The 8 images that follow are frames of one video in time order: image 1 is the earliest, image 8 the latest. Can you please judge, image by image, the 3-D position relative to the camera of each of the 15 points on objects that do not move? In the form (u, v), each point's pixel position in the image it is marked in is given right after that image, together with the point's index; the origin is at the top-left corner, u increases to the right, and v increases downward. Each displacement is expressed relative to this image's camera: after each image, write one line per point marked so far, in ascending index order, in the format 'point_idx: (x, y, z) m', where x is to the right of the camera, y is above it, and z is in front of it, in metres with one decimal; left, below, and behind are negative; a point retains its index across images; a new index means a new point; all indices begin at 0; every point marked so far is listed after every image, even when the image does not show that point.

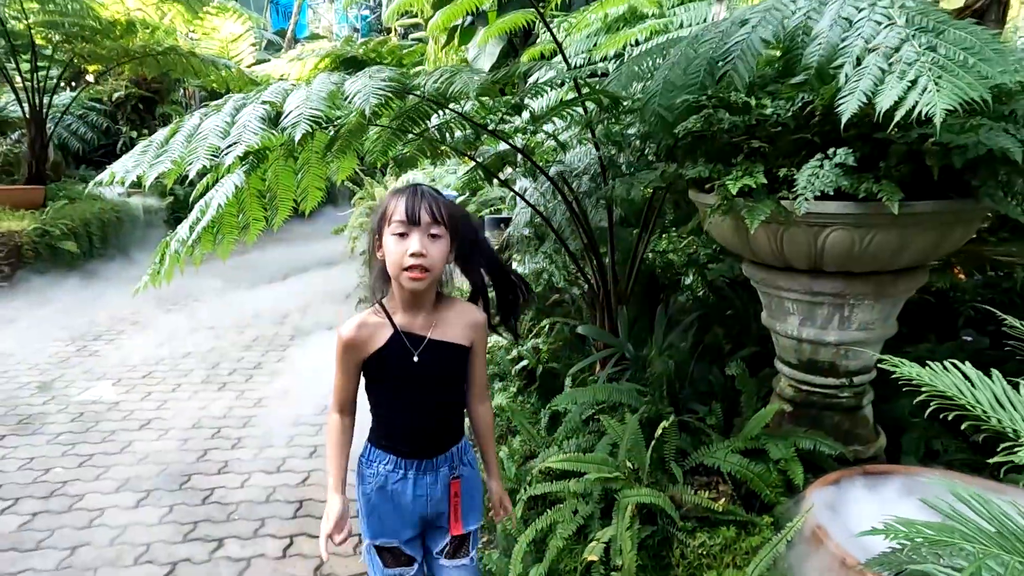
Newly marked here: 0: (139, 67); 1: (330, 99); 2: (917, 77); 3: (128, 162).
0: (-3.5, +2.1, +6.2) m
1: (-0.5, +0.5, +1.6) m
2: (+0.7, +0.4, +1.2) m
3: (-0.9, +0.3, +1.6) m
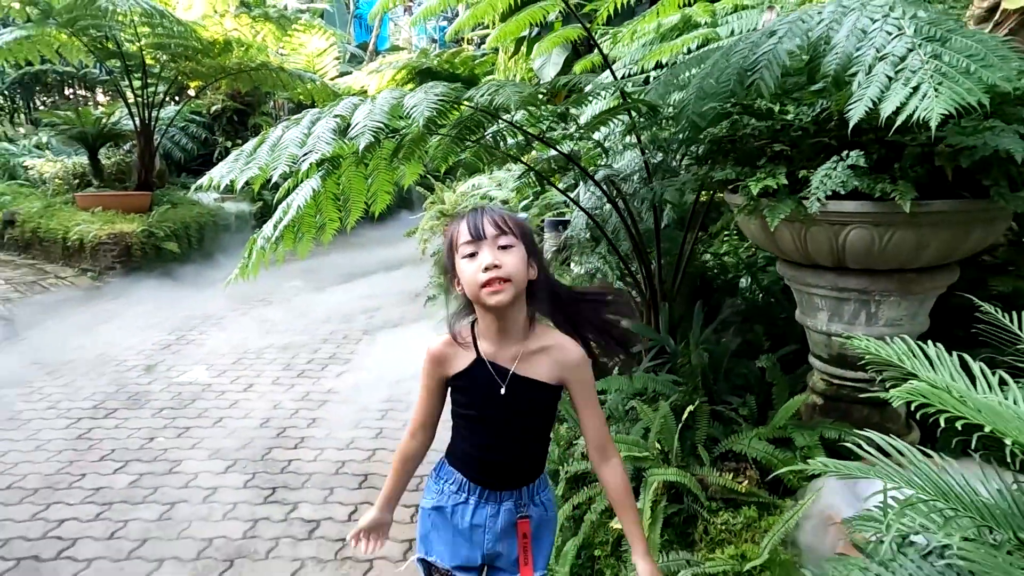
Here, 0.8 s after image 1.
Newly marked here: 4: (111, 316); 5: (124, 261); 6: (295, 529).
0: (-2.9, +2.1, +6.8) m
1: (-0.3, +0.5, +1.9) m
2: (+0.8, +0.4, +1.3) m
3: (-0.8, +0.3, +1.9) m
4: (-3.0, -0.2, +4.9) m
5: (-3.4, +0.2, +5.8) m
6: (-0.7, -0.8, +2.2) m
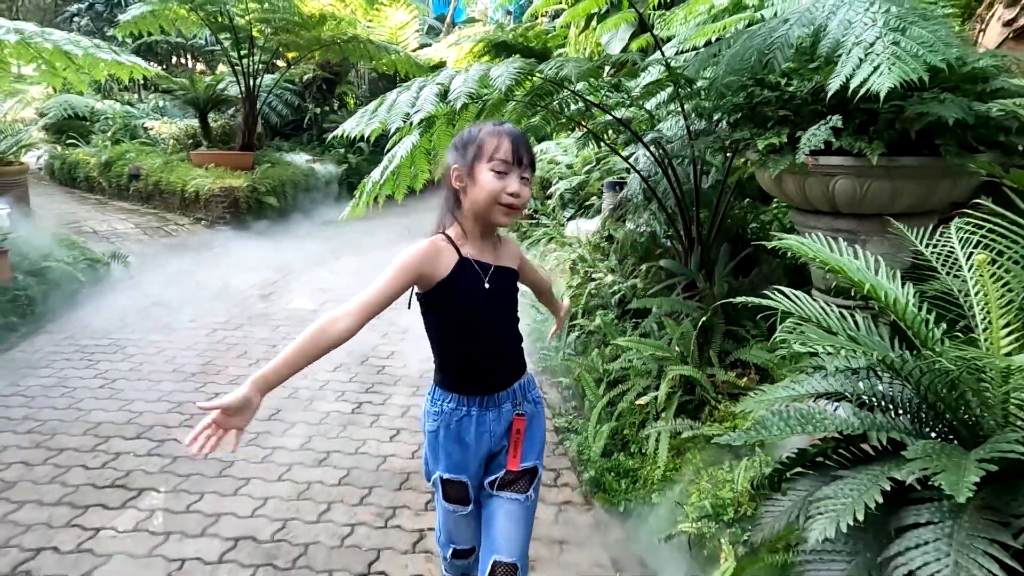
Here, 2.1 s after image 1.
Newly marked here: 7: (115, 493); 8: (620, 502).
0: (-2.1, +2.7, +7.4) m
1: (-0.1, +0.7, +2.4) m
2: (+0.9, +0.6, +1.7) m
3: (-0.6, +0.6, +2.4) m
4: (-2.5, +0.3, +5.7) m
5: (-2.8, +0.8, +6.6) m
6: (-0.5, -0.5, +2.8) m
7: (-1.3, -0.7, +2.1) m
8: (+0.3, -0.7, +2.1) m
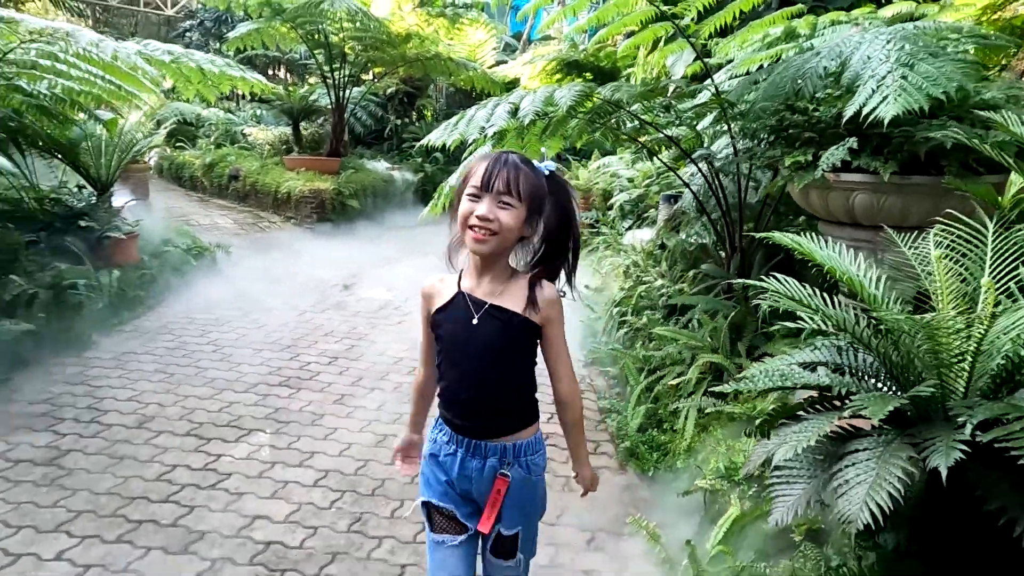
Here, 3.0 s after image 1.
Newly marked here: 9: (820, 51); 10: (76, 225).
0: (-1.2, +2.7, +8.0) m
1: (+0.1, +0.8, +2.7) m
2: (+1.1, +0.6, +1.9) m
3: (-0.3, +0.7, +2.8) m
4: (-1.9, +0.3, +6.3) m
5: (-2.1, +0.8, +7.2) m
6: (-0.3, -0.5, +3.2) m
7: (-1.1, -0.6, +2.6) m
8: (+0.5, -0.7, +2.4) m
9: (+1.1, +0.8, +2.3) m
10: (-2.7, +0.4, +4.1) m
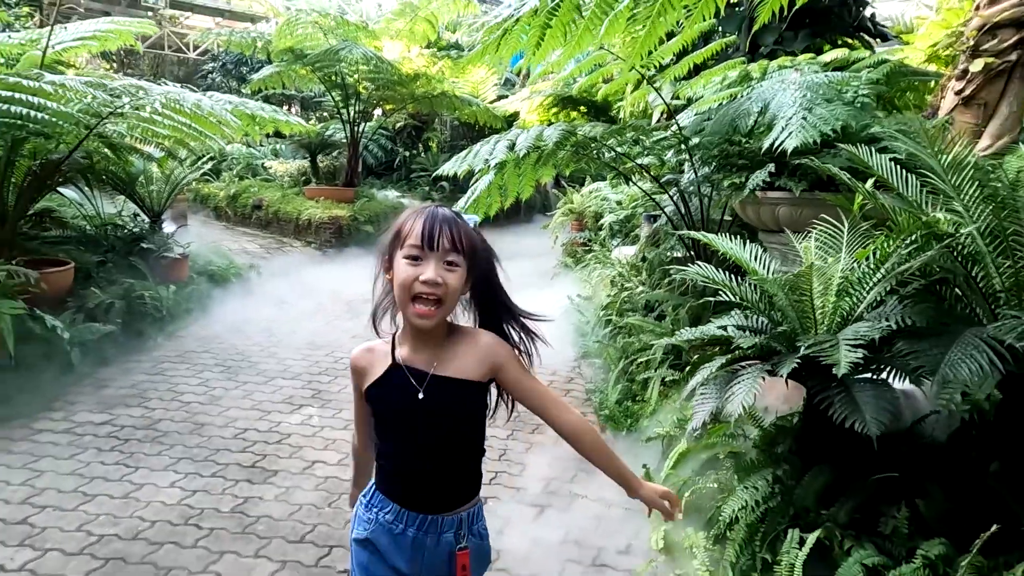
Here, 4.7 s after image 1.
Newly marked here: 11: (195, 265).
0: (-1.2, +2.4, +8.8) m
1: (+0.1, +0.8, +3.4) m
2: (+1.1, +0.6, +2.6) m
3: (-0.3, +0.6, +3.5) m
4: (-1.9, +0.2, +6.9) m
5: (-2.1, +0.6, +7.9) m
6: (-0.3, -0.5, +3.8) m
7: (-1.1, -0.6, +3.2) m
8: (+0.5, -0.6, +3.0) m
9: (+1.0, +0.8, +2.9) m
10: (-2.7, +0.3, +4.8) m
11: (-2.6, +0.2, +5.4) m
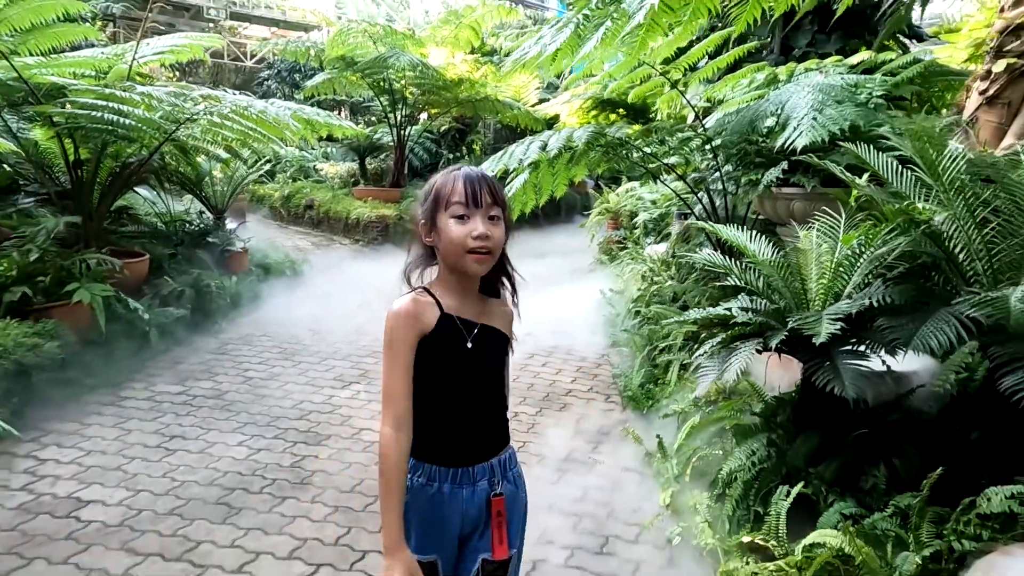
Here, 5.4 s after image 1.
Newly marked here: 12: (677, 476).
0: (-0.7, +2.5, +9.1) m
1: (+0.3, +0.8, +3.6) m
2: (+1.2, +0.7, +2.8) m
3: (-0.1, +0.7, +3.8) m
4: (-1.5, +0.2, +7.3) m
5: (-1.6, +0.7, +8.3) m
6: (-0.1, -0.4, +4.0) m
7: (-0.9, -0.5, +3.5) m
8: (+0.6, -0.6, +3.2) m
9: (+1.2, +0.9, +3.1) m
10: (-2.4, +0.4, +5.2) m
11: (-2.3, +0.3, +5.8) m
12: (+0.6, -0.7, +2.4) m
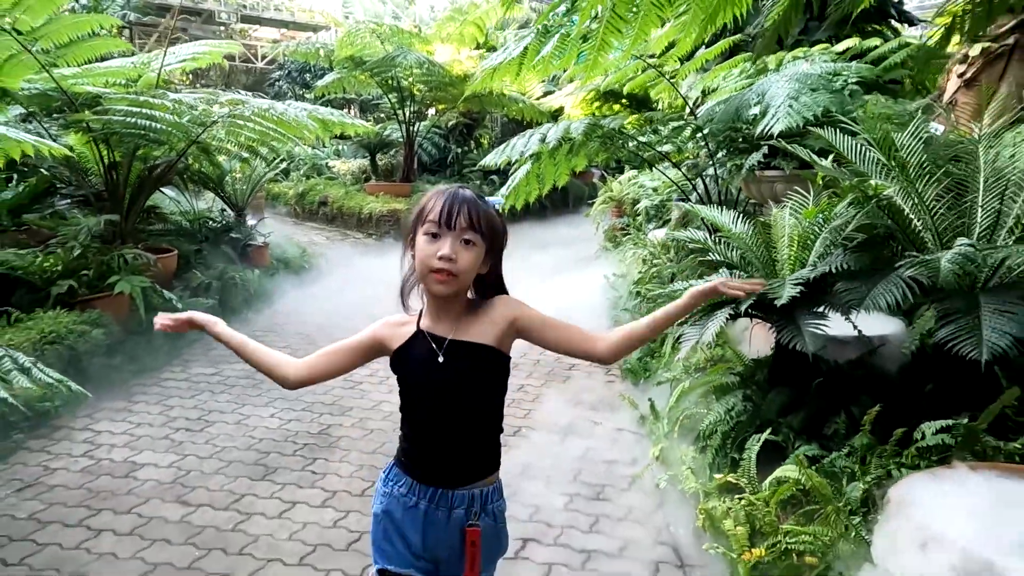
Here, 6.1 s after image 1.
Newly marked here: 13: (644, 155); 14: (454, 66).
0: (-0.6, +2.6, +9.3) m
1: (+0.3, +0.9, +3.9) m
2: (+1.2, +0.8, +3.0) m
3: (-0.1, +0.8, +4.0) m
4: (-1.4, +0.3, +7.6) m
5: (-1.5, +0.8, +8.5) m
6: (0.0, -0.3, +4.3) m
7: (-0.9, -0.4, +3.8) m
8: (+0.7, -0.5, +3.5) m
9: (+1.2, +1.0, +3.3) m
10: (-2.4, +0.4, +5.5) m
11: (-2.2, +0.3, +6.1) m
12: (+0.6, -0.6, +2.7) m
13: (+0.8, +0.9, +4.3) m
14: (-0.8, +3.1, +9.1) m
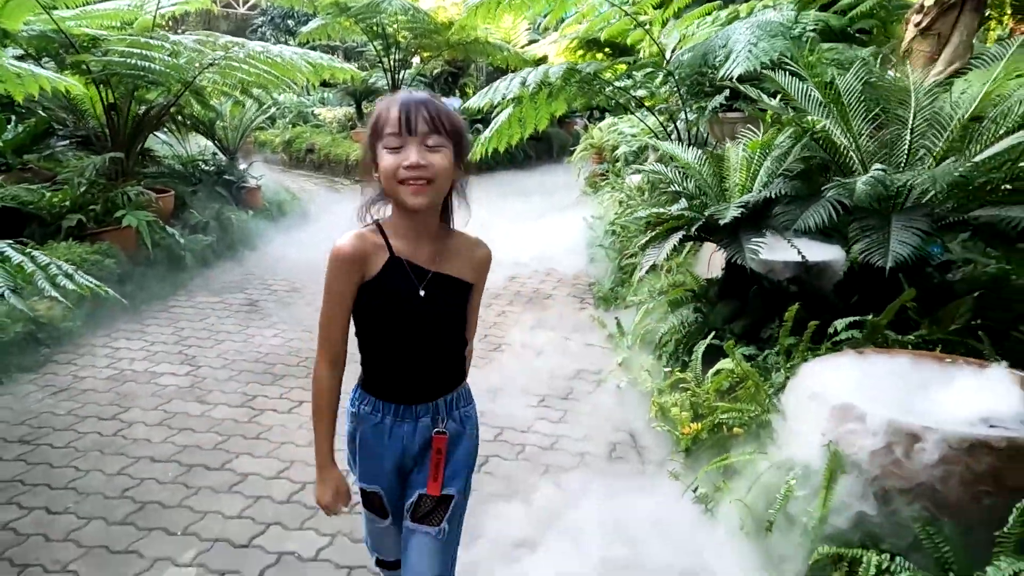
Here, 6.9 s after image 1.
0: (-0.8, +3.4, +9.4) m
1: (+0.2, +1.3, +4.1) m
2: (+1.1, +1.1, +3.3) m
3: (-0.2, +1.2, +4.2) m
4: (-1.6, +1.0, +7.8) m
5: (-1.7, +1.5, +8.7) m
6: (-0.1, +0.1, +4.6) m
7: (-1.0, 0.0, +4.1) m
8: (+0.6, -0.1, +3.8) m
9: (+1.1, +1.4, +3.6) m
10: (-2.5, +0.9, +5.7) m
11: (-2.4, +0.9, +6.3) m
12: (+0.5, -0.3, +3.0) m
13: (+0.7, +1.3, +4.5) m
14: (-1.0, +3.8, +9.1) m
